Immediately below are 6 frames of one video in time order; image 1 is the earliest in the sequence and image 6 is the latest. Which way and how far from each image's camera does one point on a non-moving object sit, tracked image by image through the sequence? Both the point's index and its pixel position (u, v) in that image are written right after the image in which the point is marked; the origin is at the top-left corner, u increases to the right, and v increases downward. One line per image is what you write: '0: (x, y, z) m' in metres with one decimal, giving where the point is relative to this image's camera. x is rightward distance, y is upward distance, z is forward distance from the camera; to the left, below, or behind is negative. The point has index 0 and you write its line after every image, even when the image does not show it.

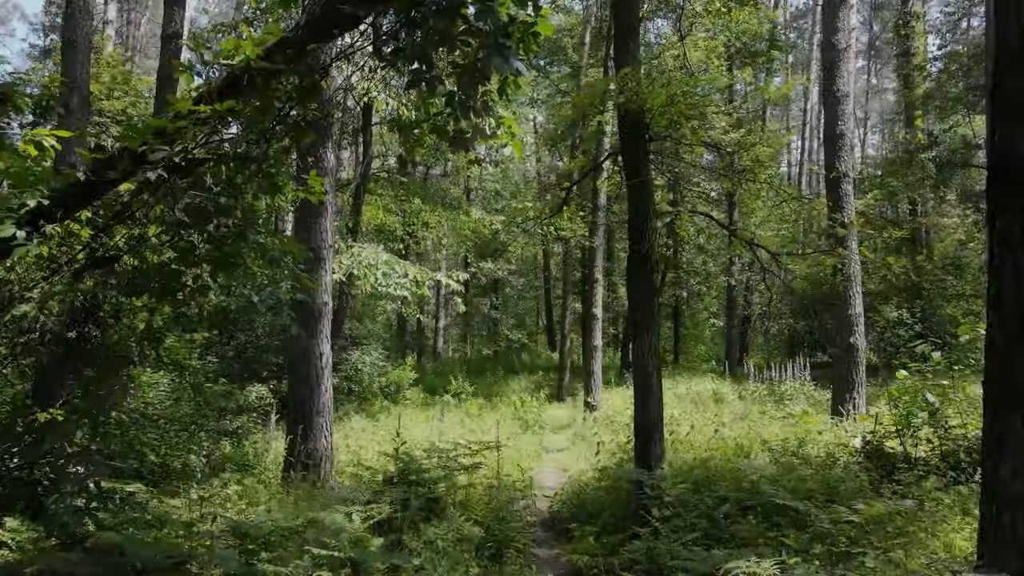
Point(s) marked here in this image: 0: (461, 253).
0: (-1.1, +0.8, +17.7) m
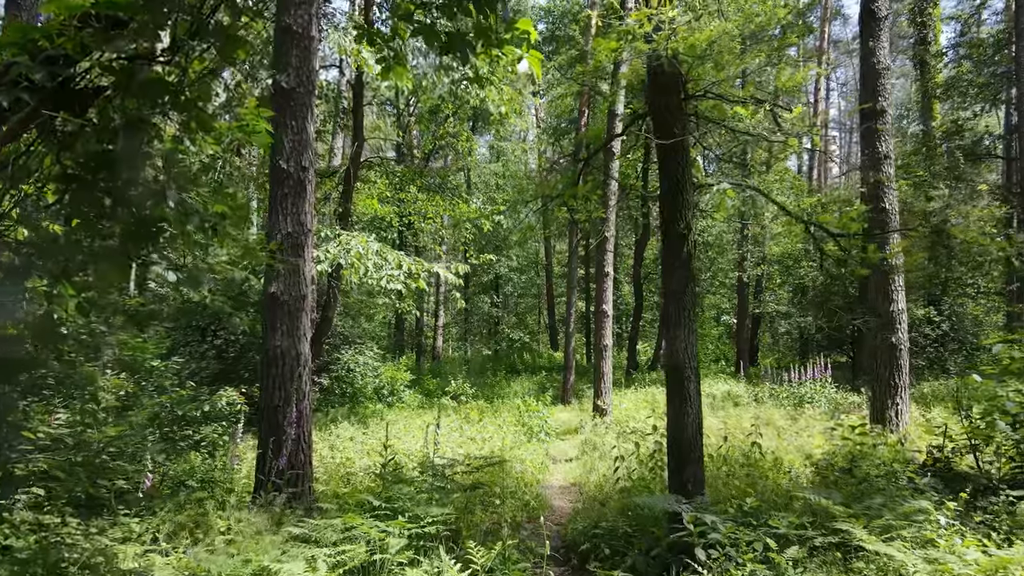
0: (-1.1, +0.9, +16.8) m
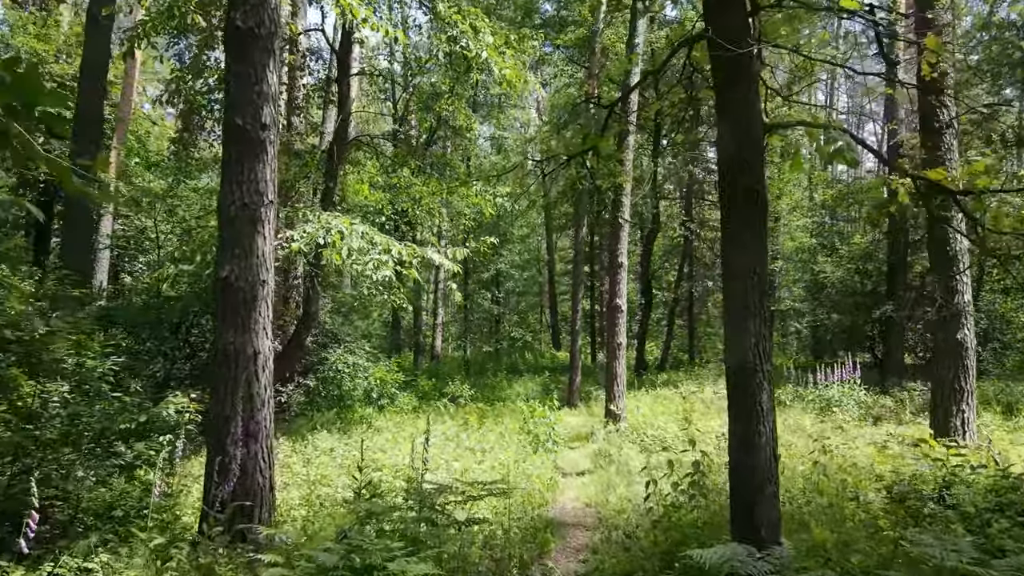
0: (-1.1, +1.0, +15.7) m
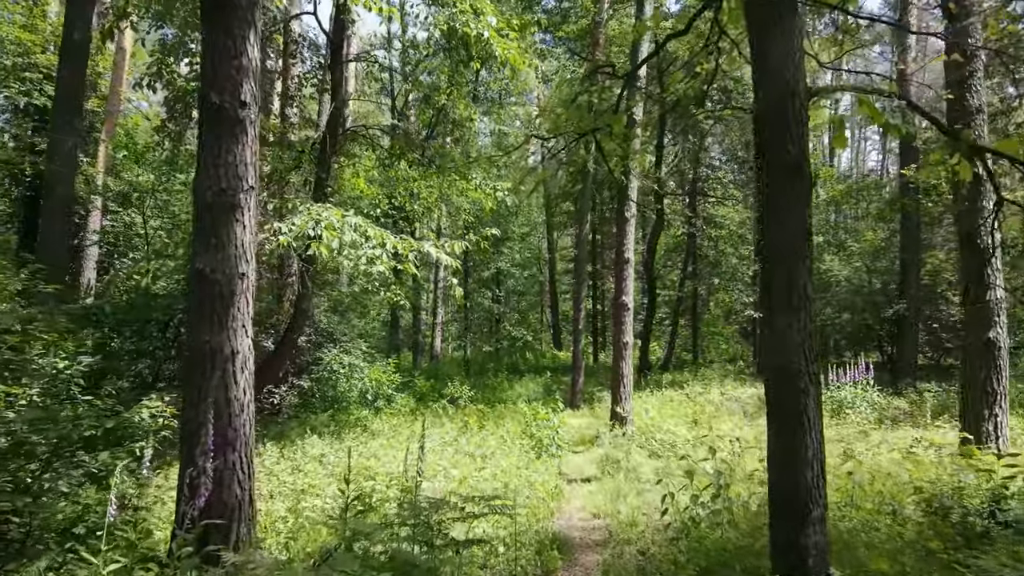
0: (-1.0, +1.0, +15.3) m
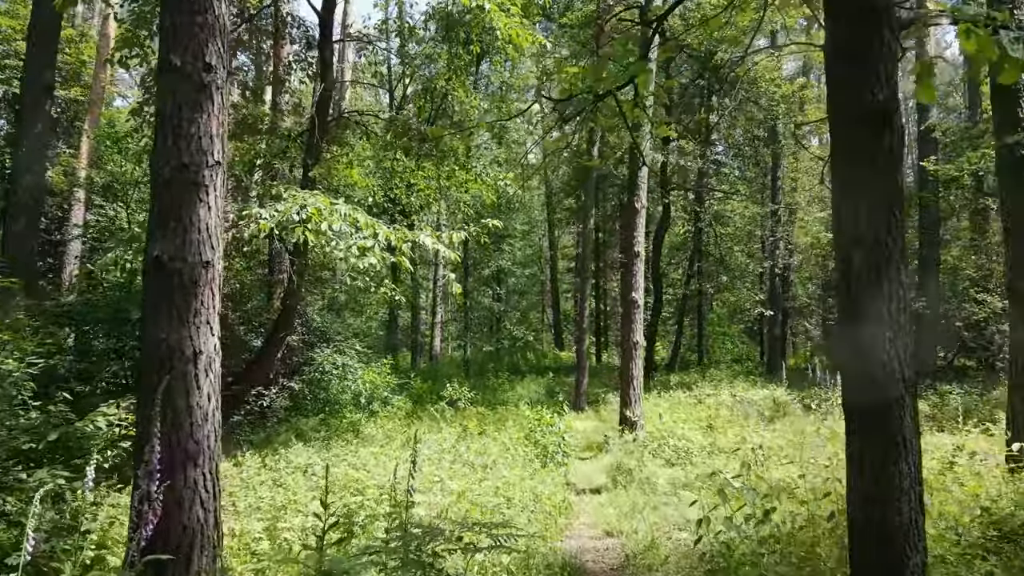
0: (-1.0, +1.1, +14.7) m
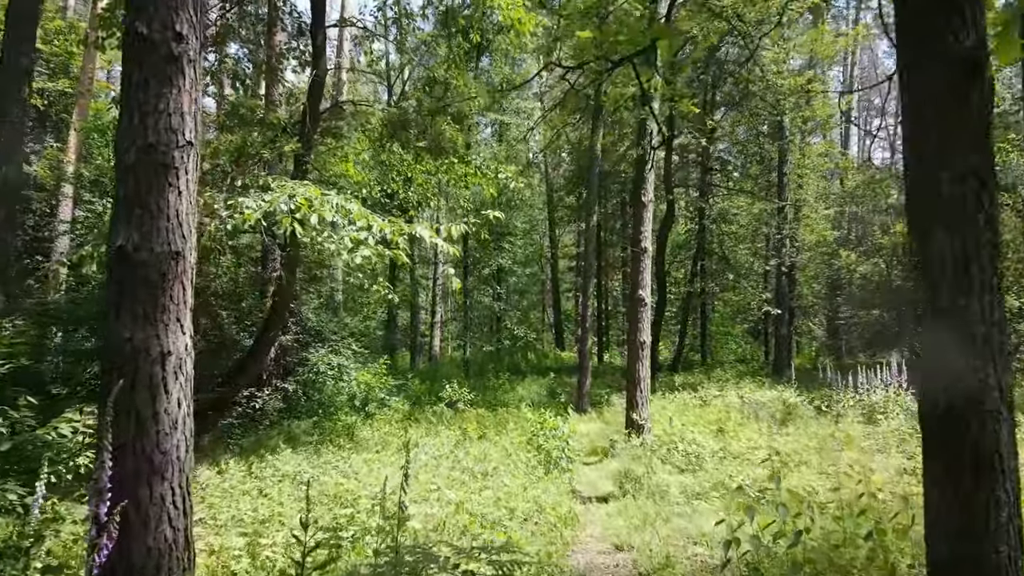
0: (-1.0, +1.1, +14.3) m
